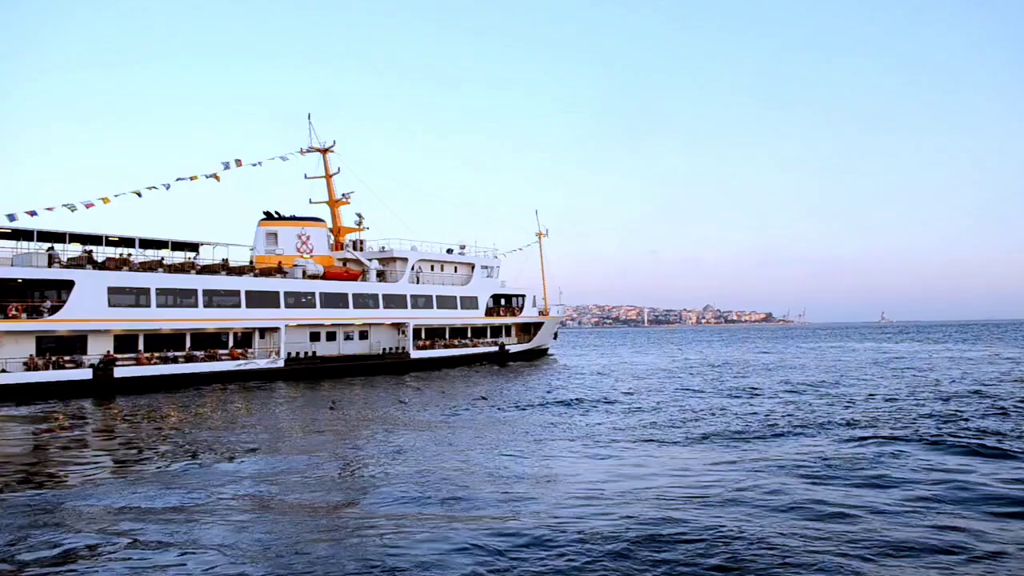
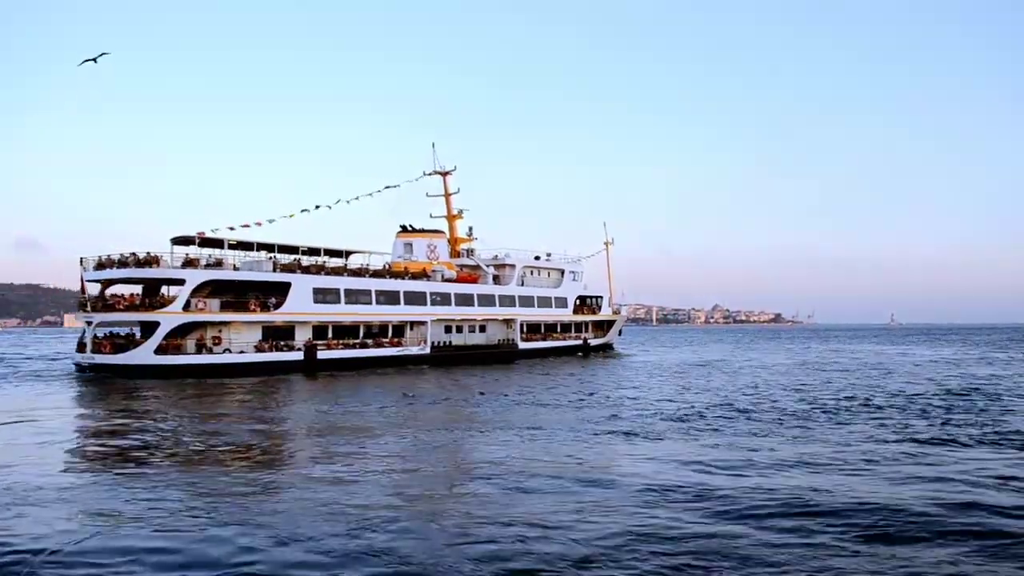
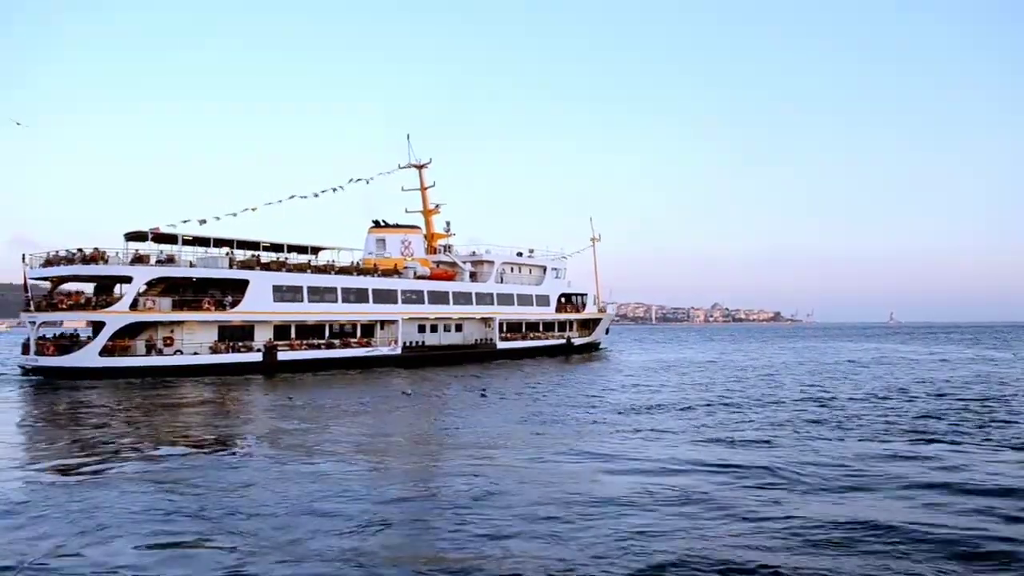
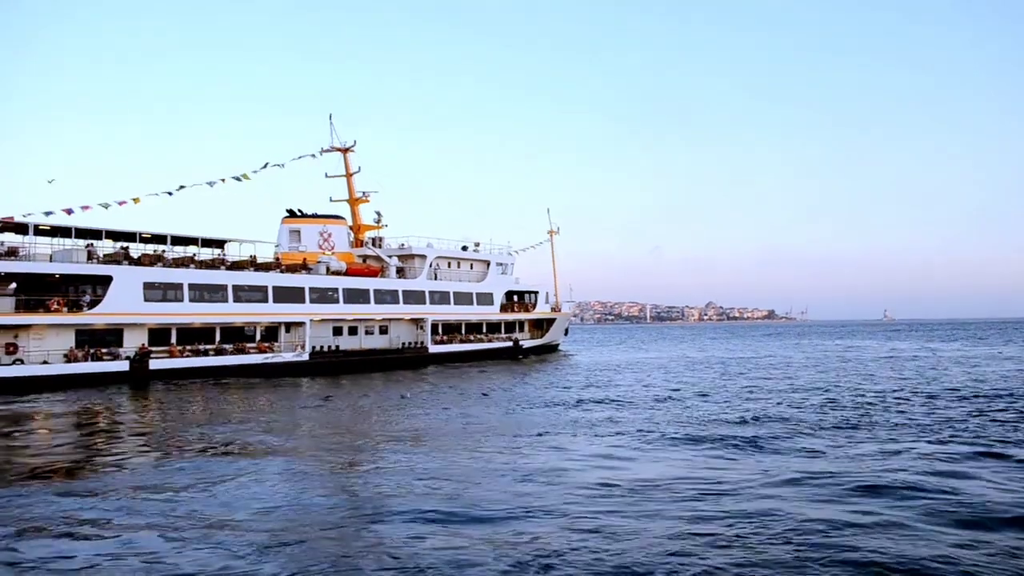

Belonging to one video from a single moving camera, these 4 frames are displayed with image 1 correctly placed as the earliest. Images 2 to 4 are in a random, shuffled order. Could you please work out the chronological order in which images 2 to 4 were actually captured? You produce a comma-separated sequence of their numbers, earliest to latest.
4, 3, 2
